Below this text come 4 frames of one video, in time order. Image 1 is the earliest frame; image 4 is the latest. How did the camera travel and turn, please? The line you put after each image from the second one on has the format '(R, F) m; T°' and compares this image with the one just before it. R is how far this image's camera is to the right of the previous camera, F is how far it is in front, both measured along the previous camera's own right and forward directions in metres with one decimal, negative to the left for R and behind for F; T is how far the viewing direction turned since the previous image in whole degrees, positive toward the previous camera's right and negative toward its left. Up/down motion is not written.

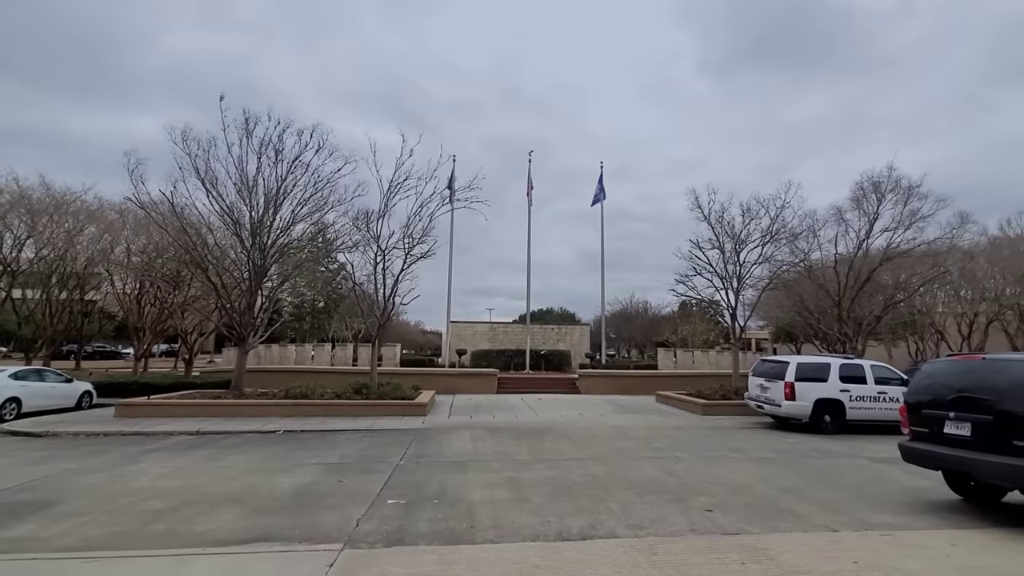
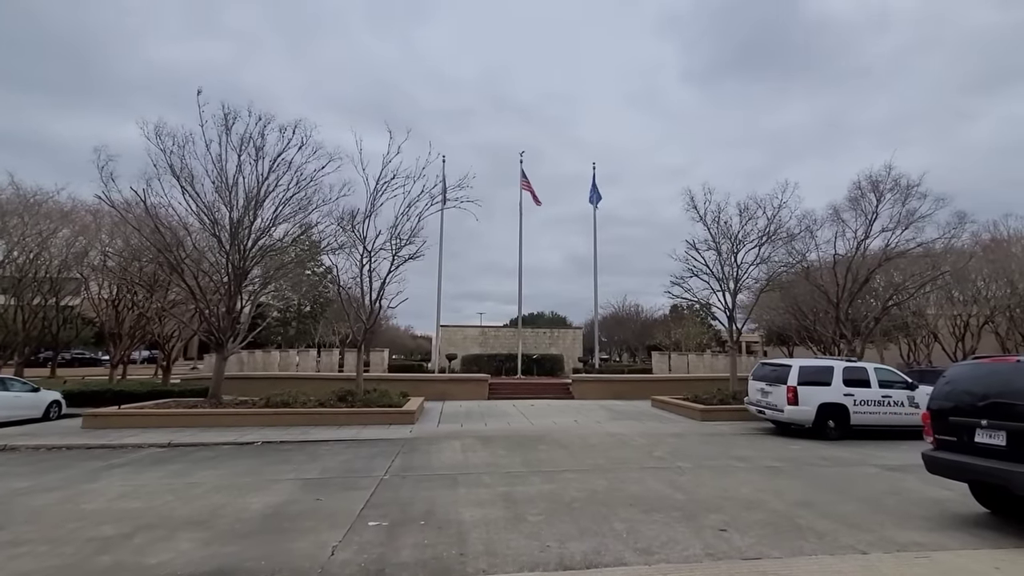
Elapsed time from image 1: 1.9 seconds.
(0.0, +0.6) m; +1°
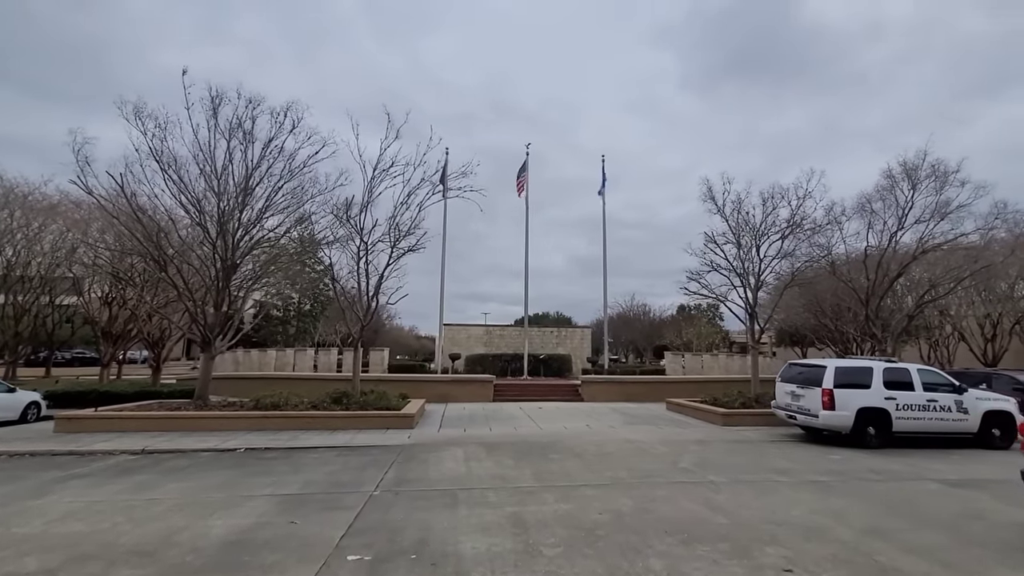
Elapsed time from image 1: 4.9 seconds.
(-0.1, +1.2) m; 0°
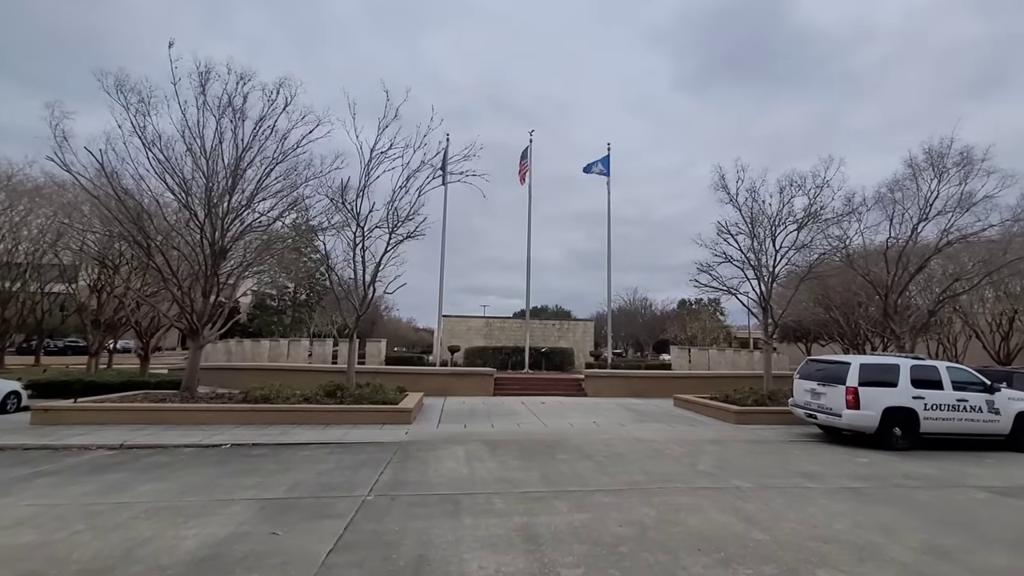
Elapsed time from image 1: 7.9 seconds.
(-0.1, +0.8) m; 0°
